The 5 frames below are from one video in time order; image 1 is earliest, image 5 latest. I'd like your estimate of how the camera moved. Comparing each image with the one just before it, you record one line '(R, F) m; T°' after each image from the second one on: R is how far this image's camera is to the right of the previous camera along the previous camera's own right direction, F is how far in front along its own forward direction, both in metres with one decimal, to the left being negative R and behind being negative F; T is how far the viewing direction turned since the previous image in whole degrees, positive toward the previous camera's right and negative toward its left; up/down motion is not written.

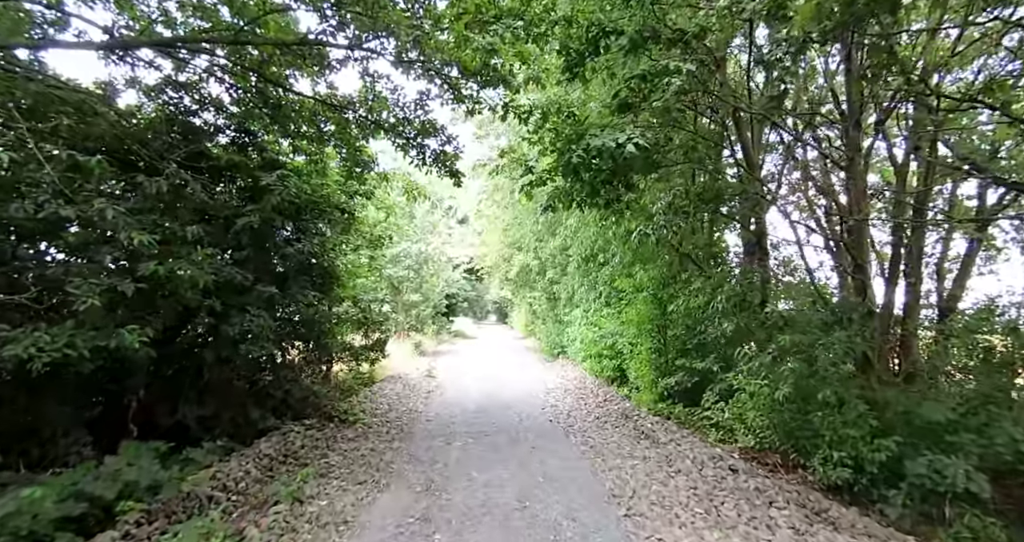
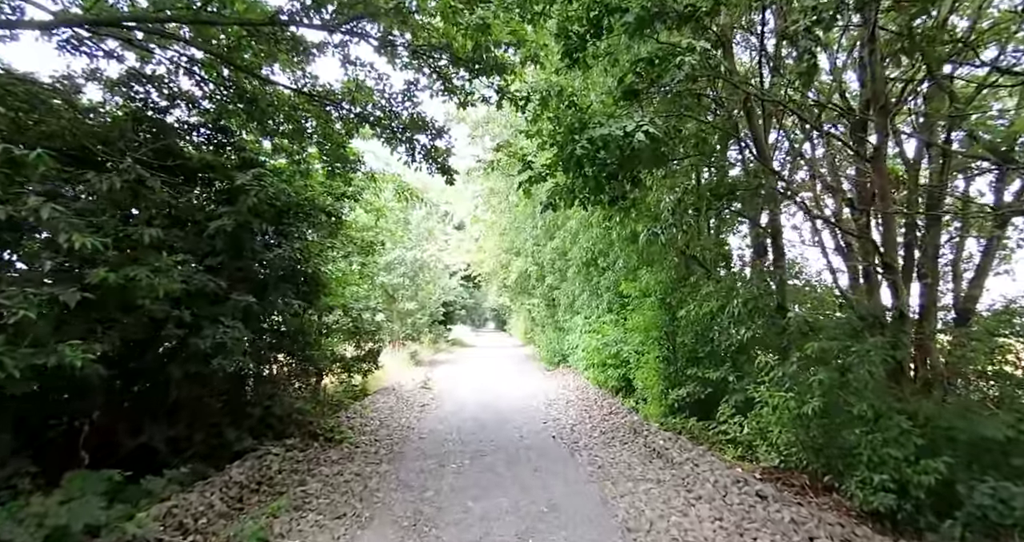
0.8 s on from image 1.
(0.0, +0.5) m; 0°
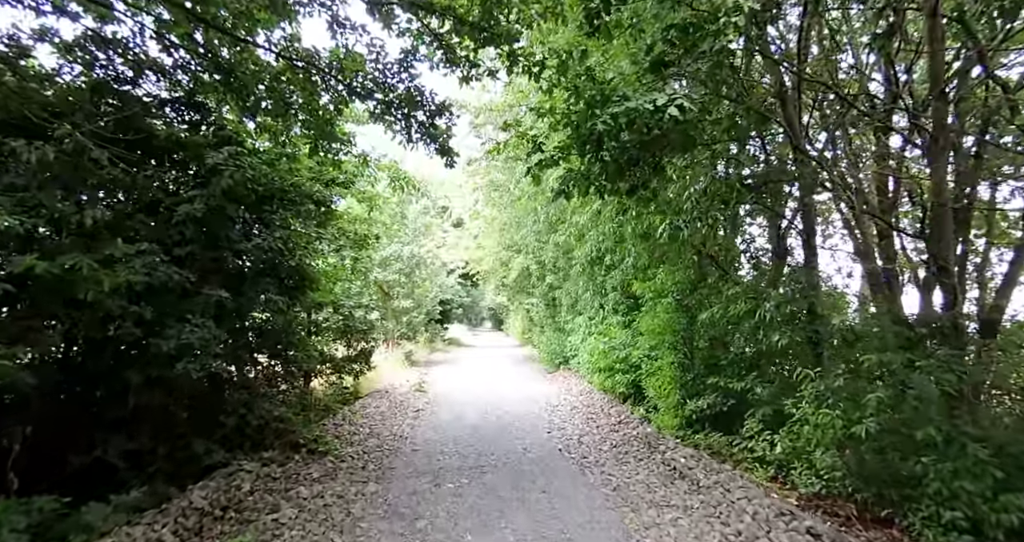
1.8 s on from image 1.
(-0.1, +0.6) m; 0°
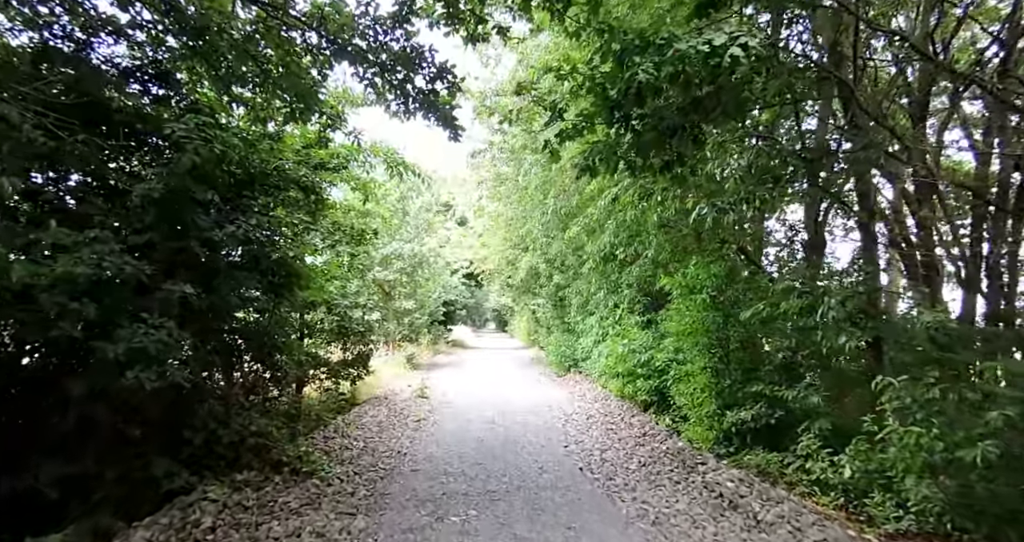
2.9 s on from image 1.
(-0.1, +0.8) m; 0°
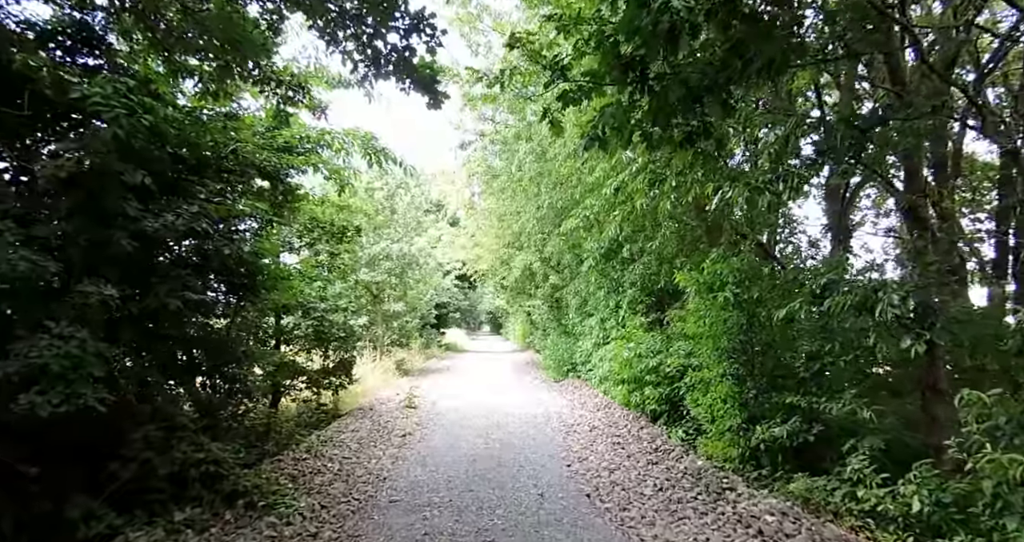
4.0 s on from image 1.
(0.0, +0.8) m; +1°
